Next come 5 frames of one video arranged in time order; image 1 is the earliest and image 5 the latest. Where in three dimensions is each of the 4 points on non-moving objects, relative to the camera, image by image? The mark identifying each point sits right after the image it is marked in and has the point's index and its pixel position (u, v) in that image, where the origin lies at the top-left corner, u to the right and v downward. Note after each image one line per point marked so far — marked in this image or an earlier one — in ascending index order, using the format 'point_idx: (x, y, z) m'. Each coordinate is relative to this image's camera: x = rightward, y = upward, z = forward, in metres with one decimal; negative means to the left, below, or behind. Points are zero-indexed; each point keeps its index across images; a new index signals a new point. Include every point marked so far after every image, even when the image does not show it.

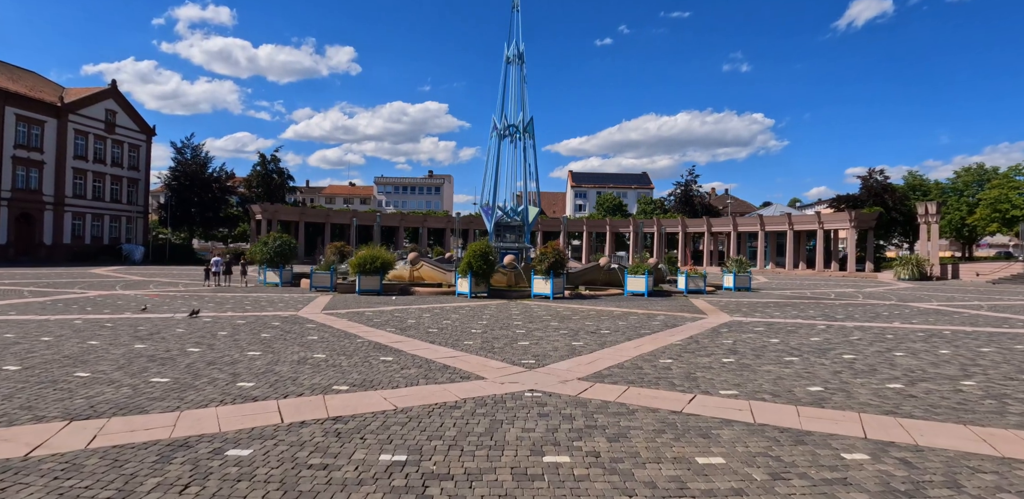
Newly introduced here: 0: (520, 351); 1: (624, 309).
0: (+0.1, -1.7, +9.7) m
1: (+3.5, -1.9, +18.3) m
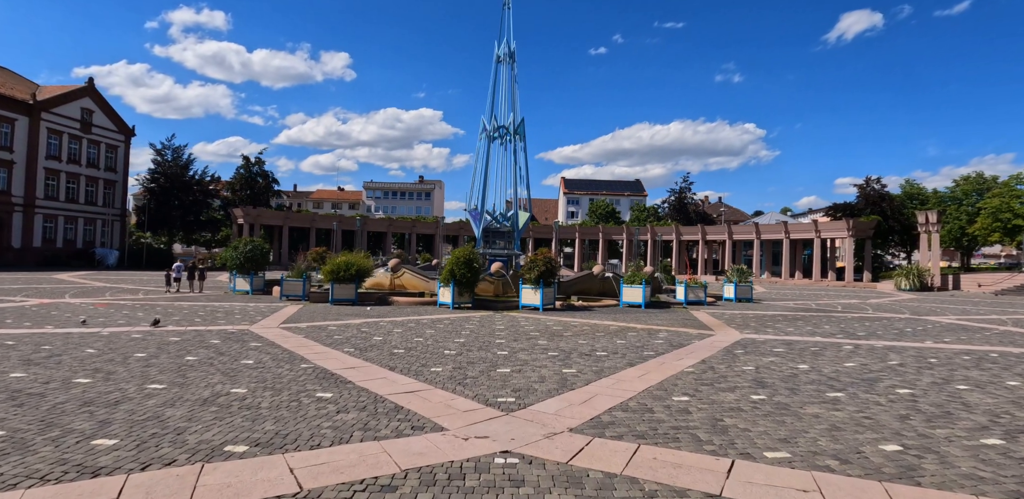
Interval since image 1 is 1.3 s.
0: (-0.2, -1.8, +7.8) m
1: (+3.1, -2.1, +16.5) m
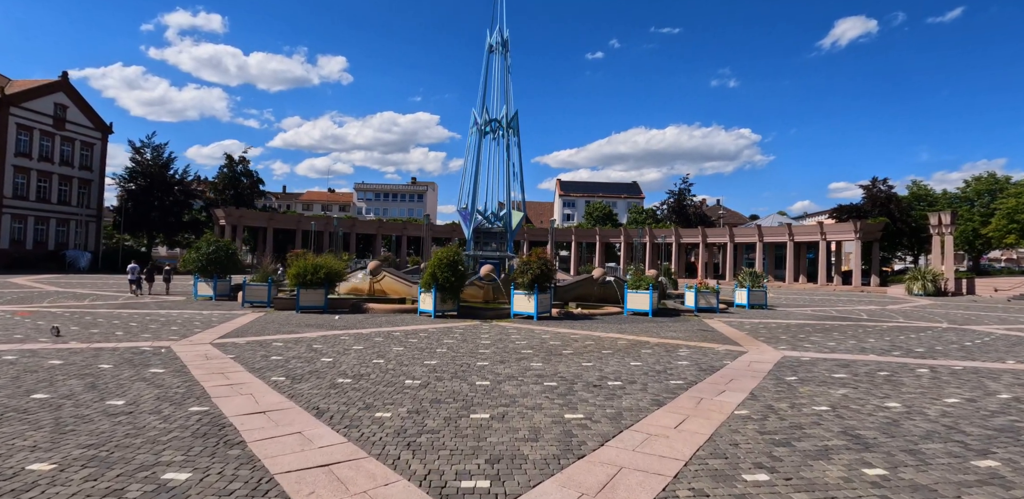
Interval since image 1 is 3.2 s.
0: (-0.4, -1.7, +5.1) m
1: (+2.8, -2.1, +13.8) m
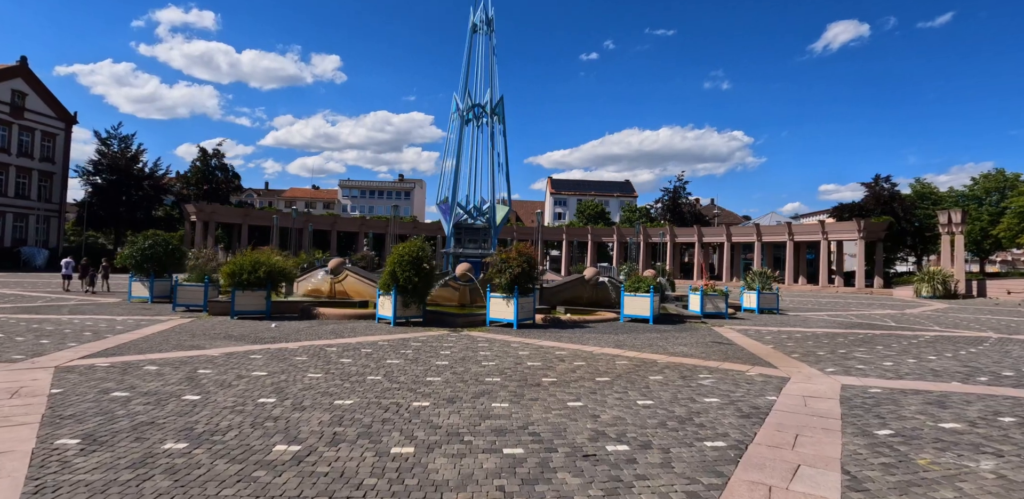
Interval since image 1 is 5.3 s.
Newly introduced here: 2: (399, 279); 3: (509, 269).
0: (-0.9, -1.6, +2.0) m
1: (+2.2, -2.0, +10.8) m
2: (-3.0, -0.8, +15.5) m
3: (-0.1, -0.5, +15.8) m
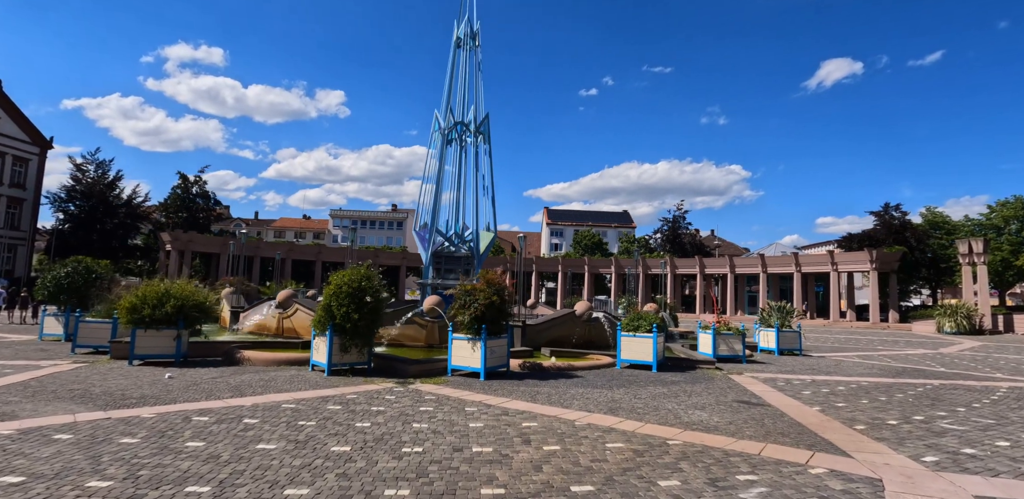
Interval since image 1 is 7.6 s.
0: (-1.6, -1.4, -1.2) m
1: (+1.5, -2.3, +7.5) m
2: (-3.7, -1.4, +12.3) m
3: (-0.8, -1.1, +12.6) m
